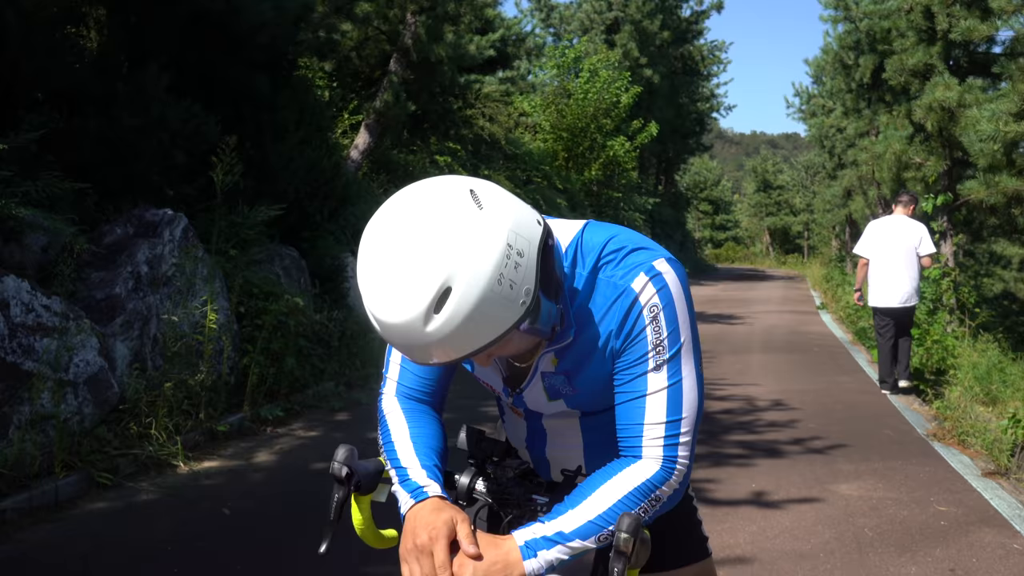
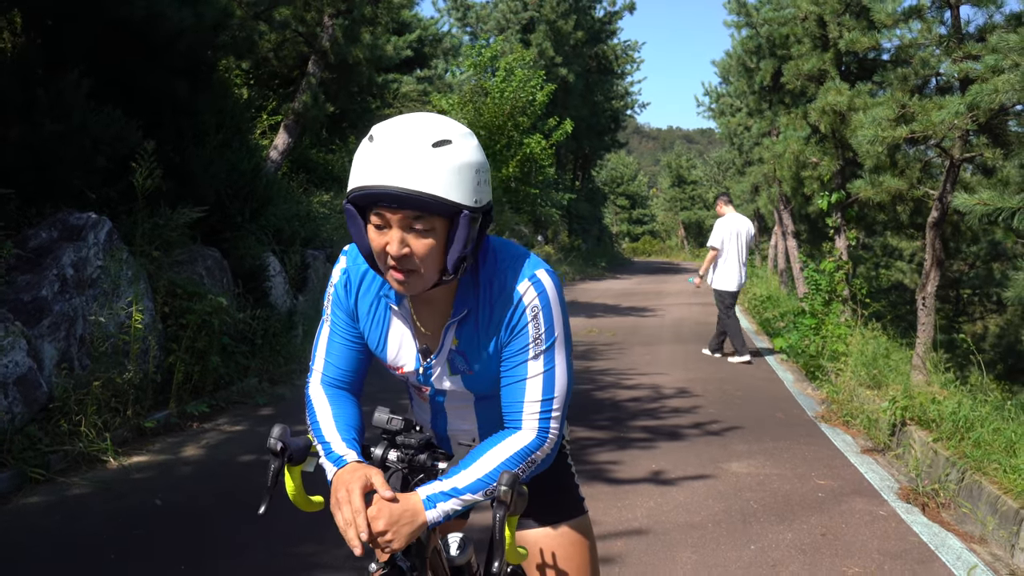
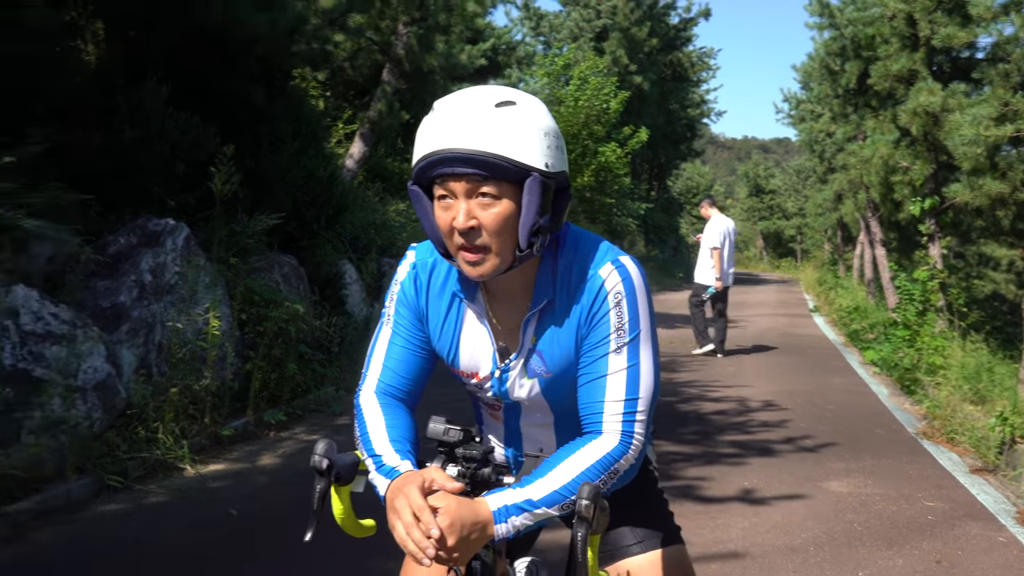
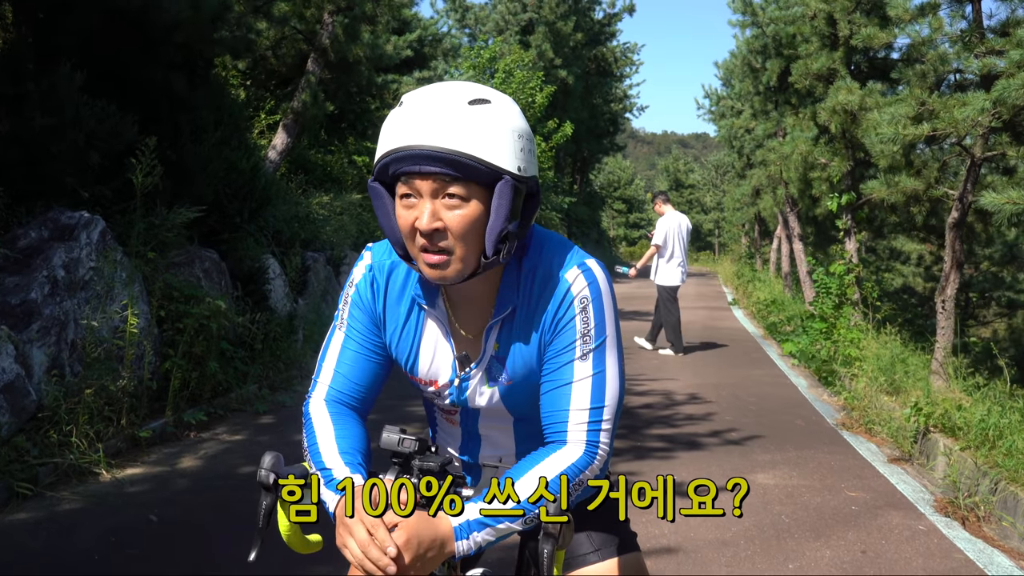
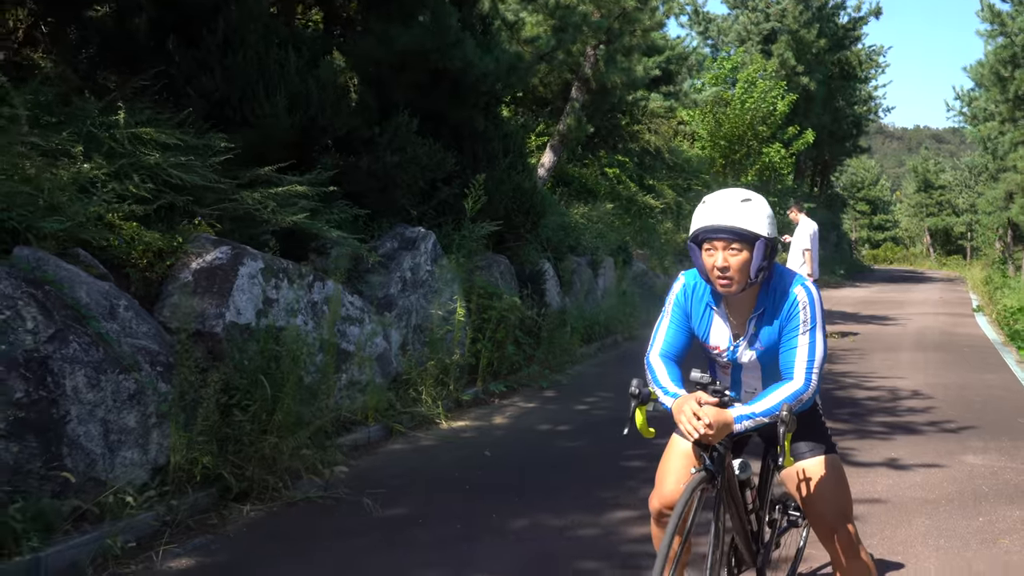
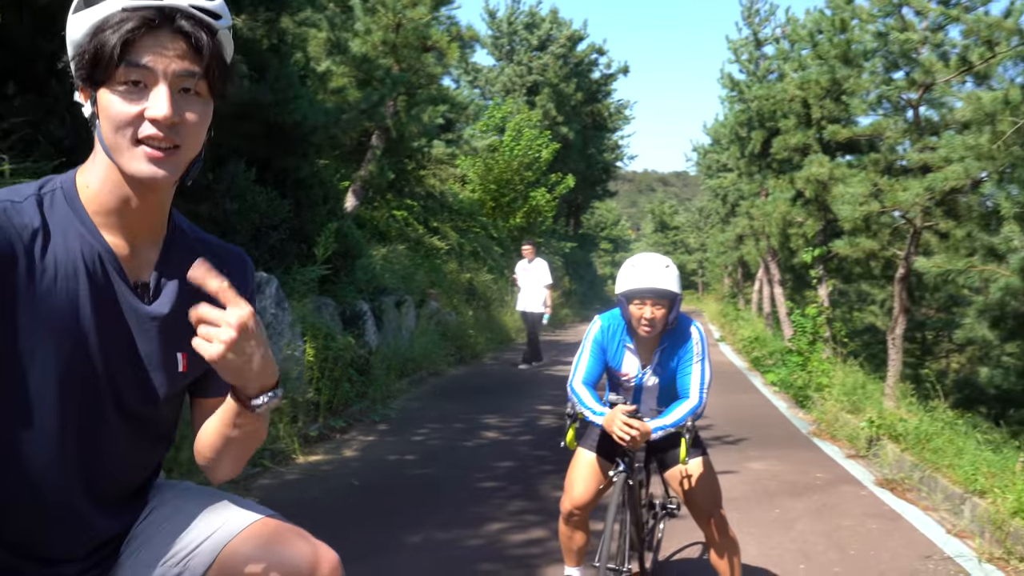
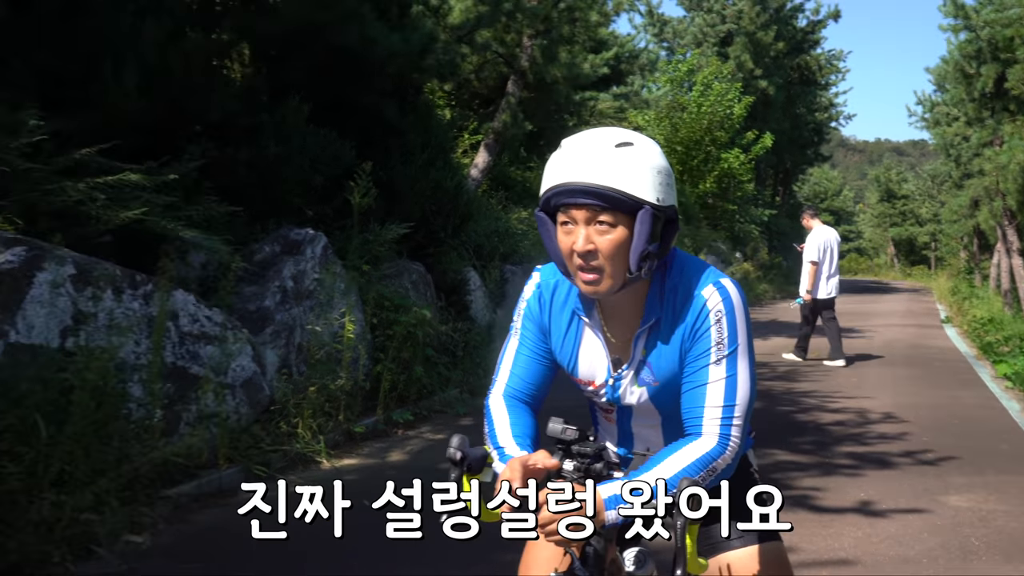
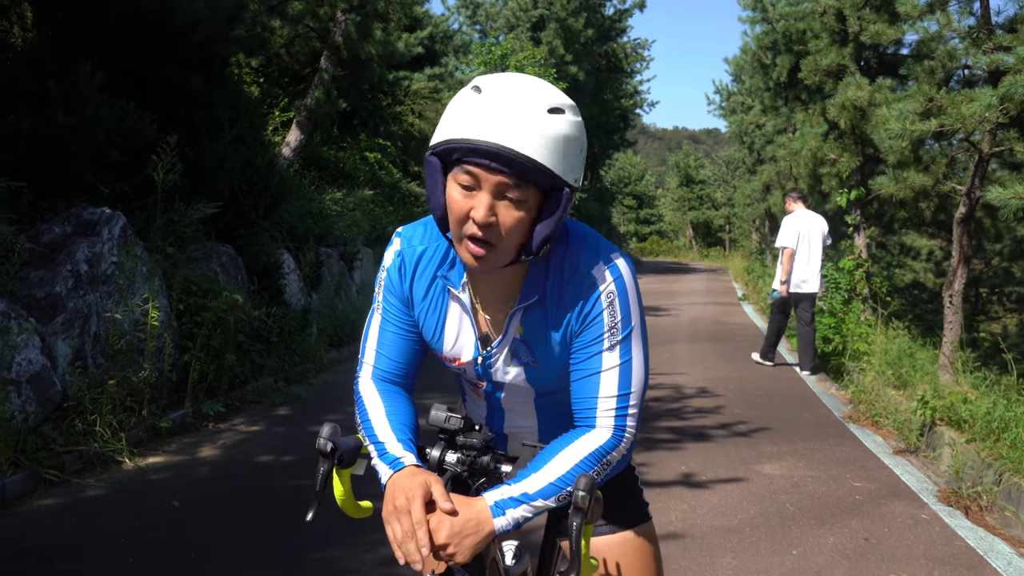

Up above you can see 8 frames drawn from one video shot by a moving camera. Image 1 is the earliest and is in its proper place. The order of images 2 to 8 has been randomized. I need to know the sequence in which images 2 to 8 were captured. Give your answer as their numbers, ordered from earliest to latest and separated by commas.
8, 2, 4, 3, 7, 5, 6
